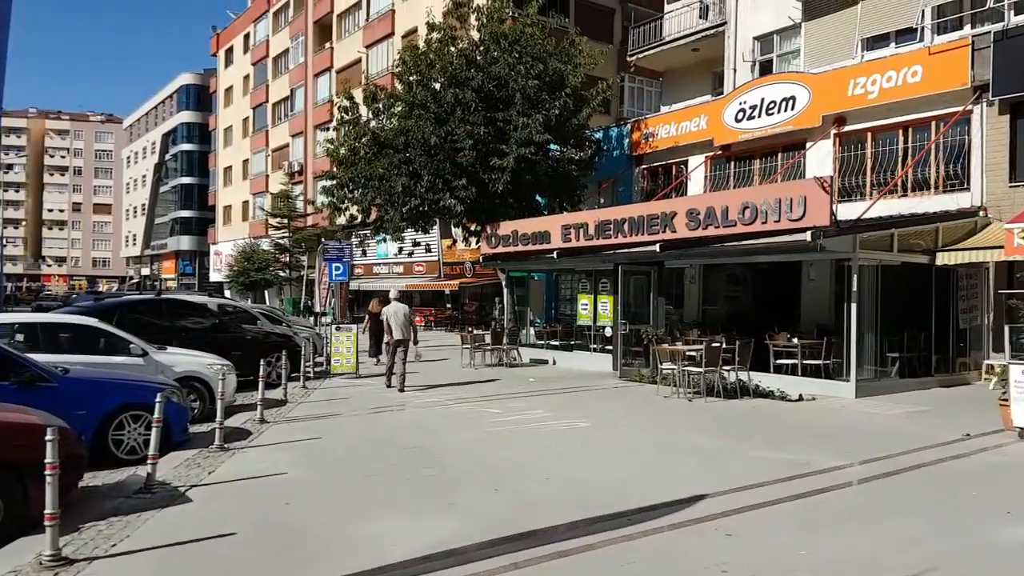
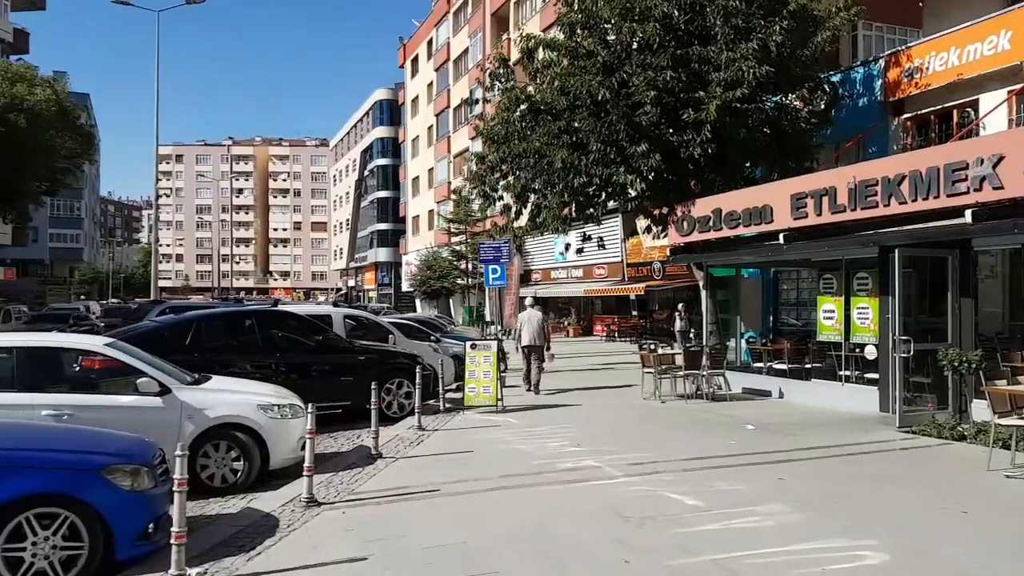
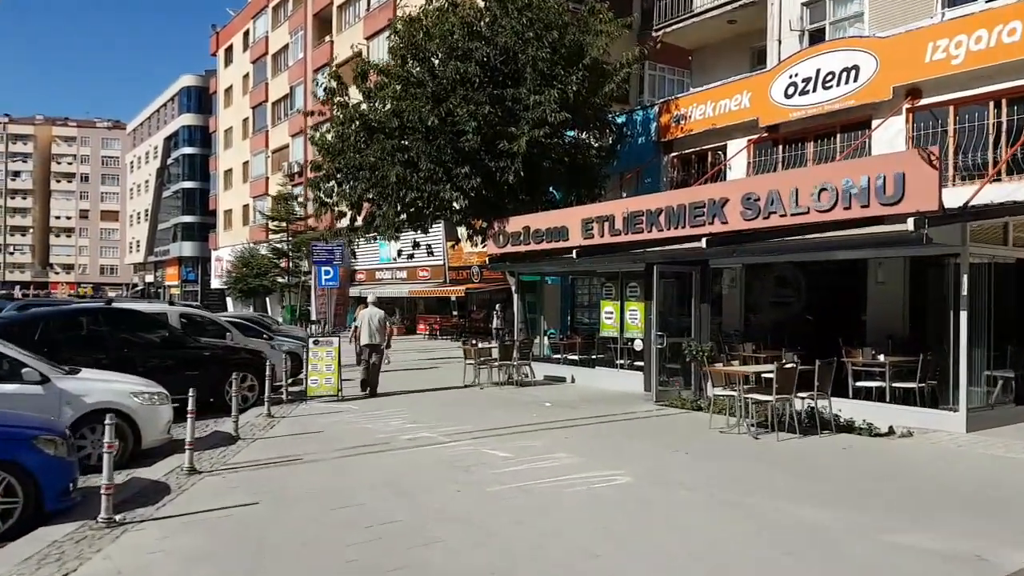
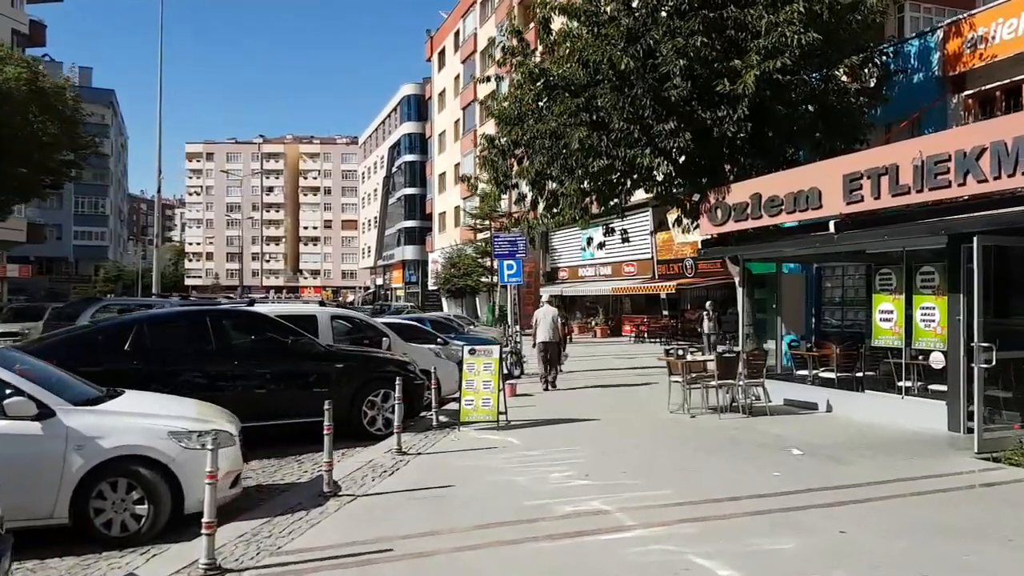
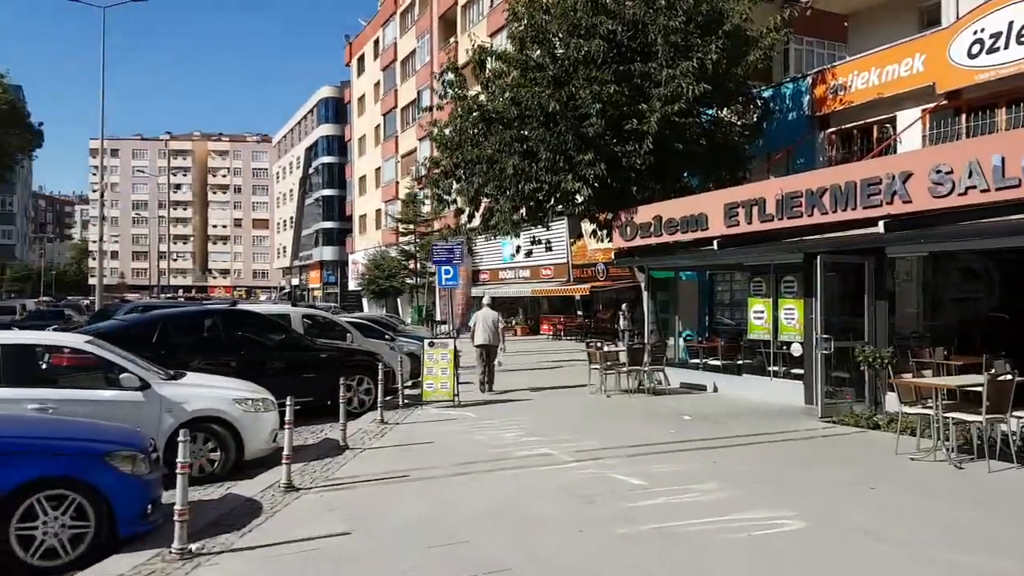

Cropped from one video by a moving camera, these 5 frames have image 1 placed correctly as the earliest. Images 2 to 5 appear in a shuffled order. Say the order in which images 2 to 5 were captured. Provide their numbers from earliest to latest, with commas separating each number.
3, 5, 2, 4
